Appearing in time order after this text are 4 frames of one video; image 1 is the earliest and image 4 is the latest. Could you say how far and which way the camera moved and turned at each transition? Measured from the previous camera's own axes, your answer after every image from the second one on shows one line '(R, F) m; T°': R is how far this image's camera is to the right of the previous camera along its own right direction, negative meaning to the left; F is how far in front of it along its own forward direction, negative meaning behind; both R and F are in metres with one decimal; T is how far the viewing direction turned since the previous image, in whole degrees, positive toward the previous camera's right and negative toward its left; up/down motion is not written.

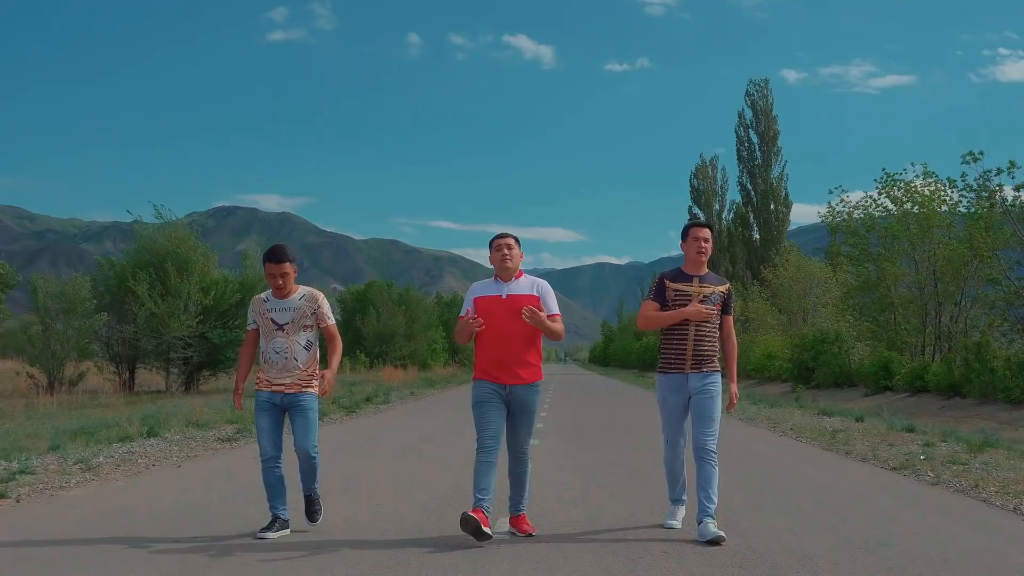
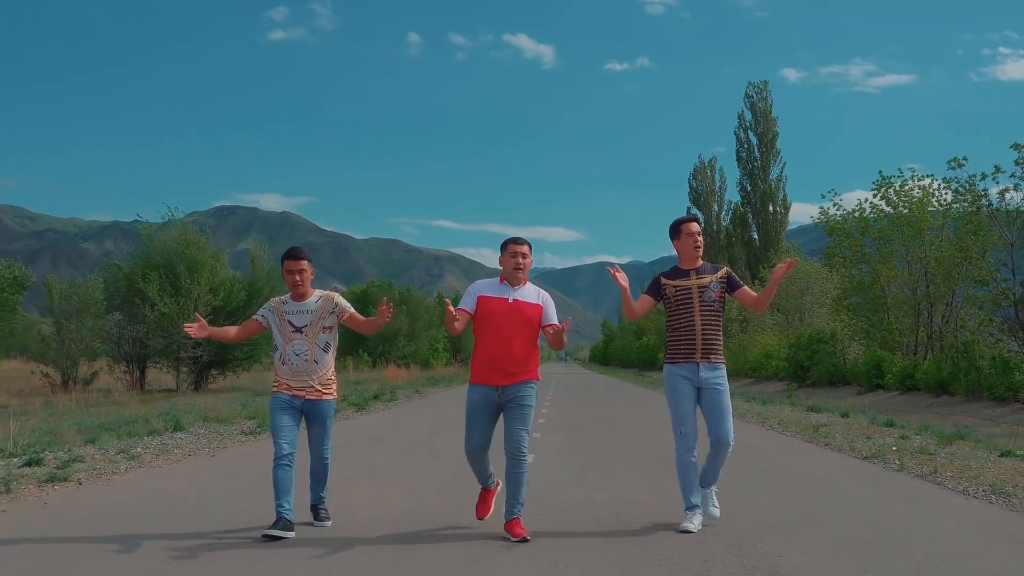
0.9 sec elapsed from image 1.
(-0.1, -0.7) m; 0°
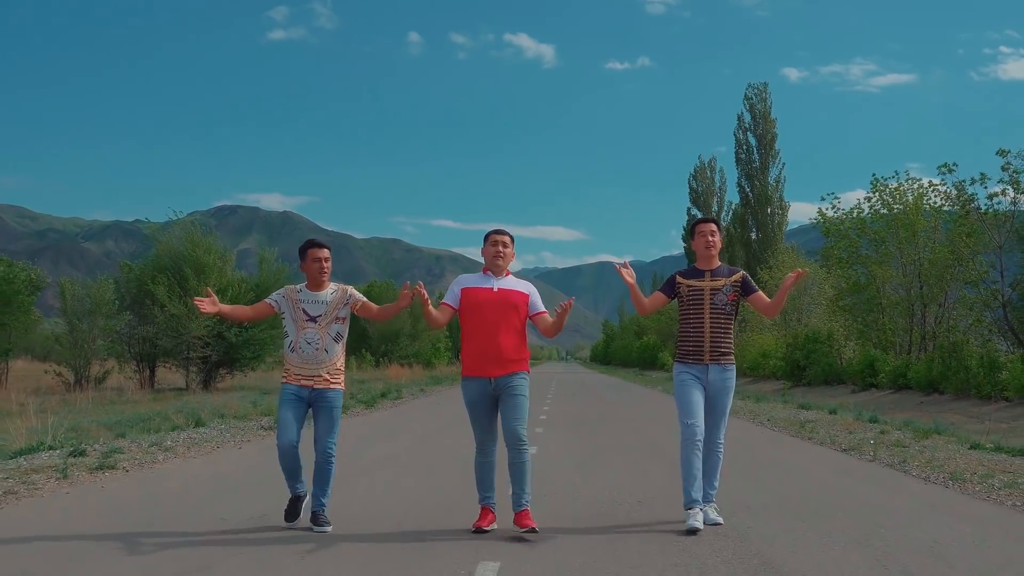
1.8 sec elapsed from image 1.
(0.0, -0.8) m; 0°
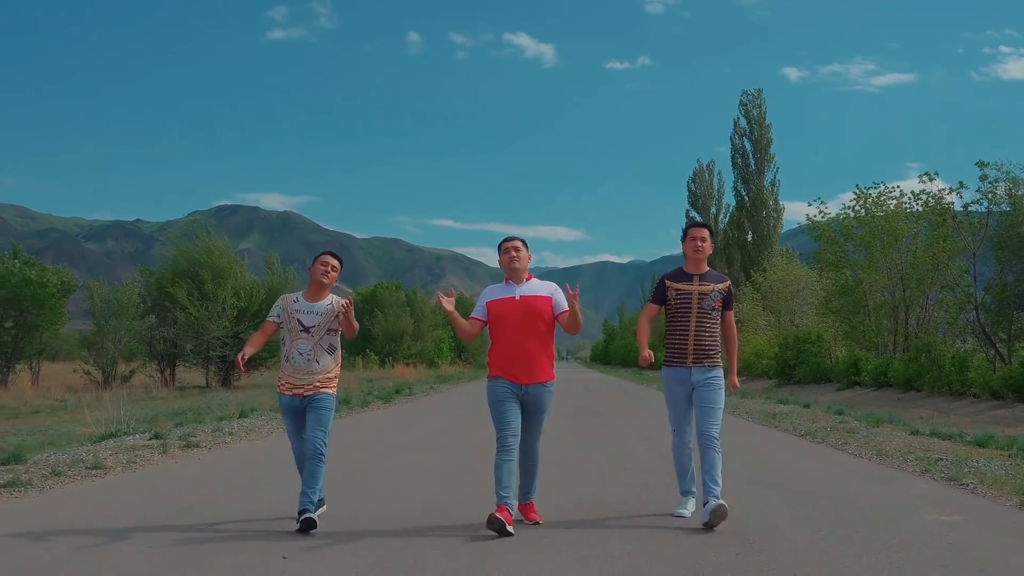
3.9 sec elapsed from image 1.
(-0.1, -1.9) m; 0°
